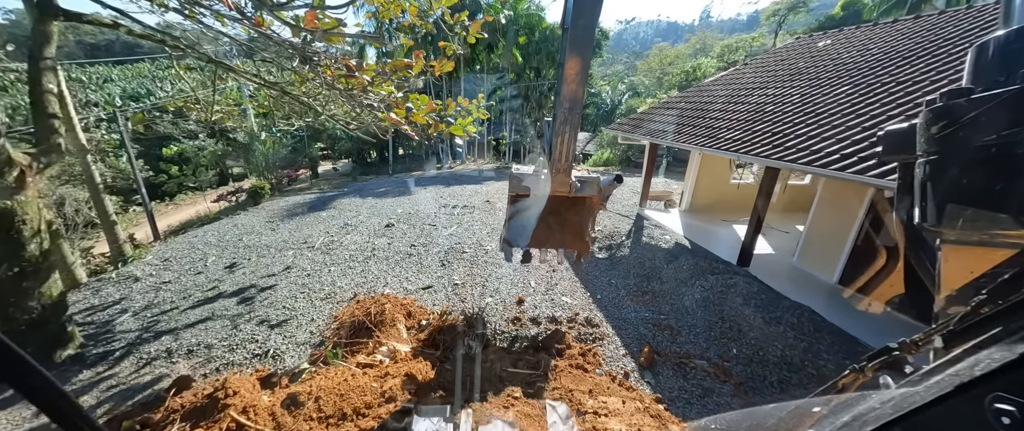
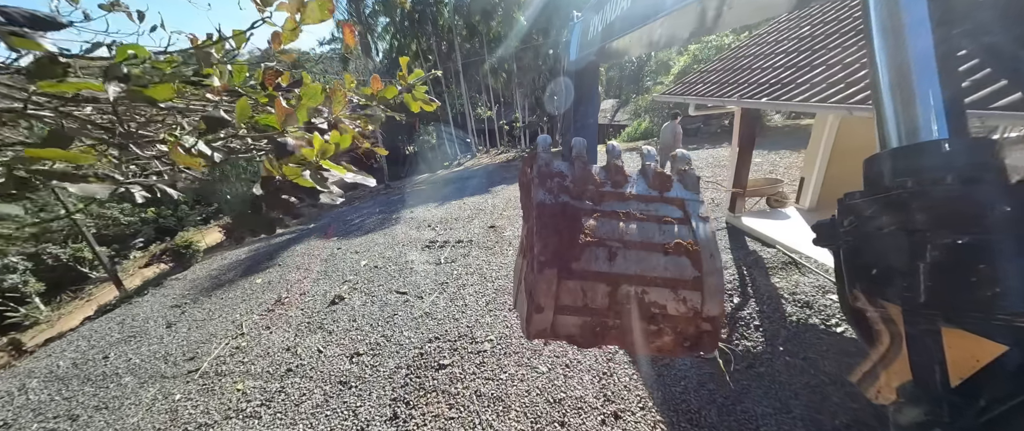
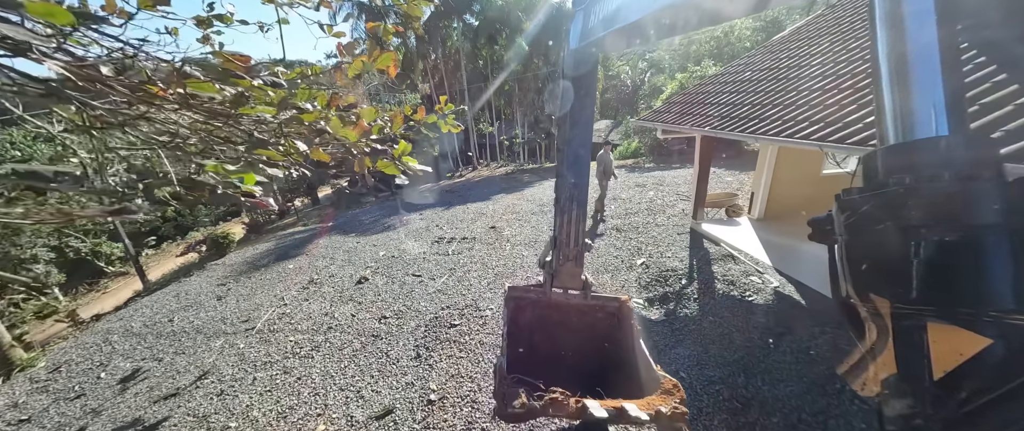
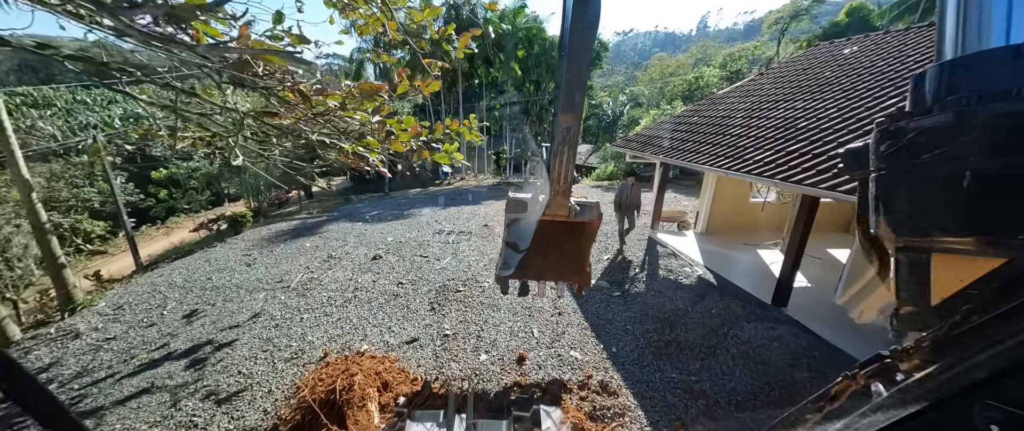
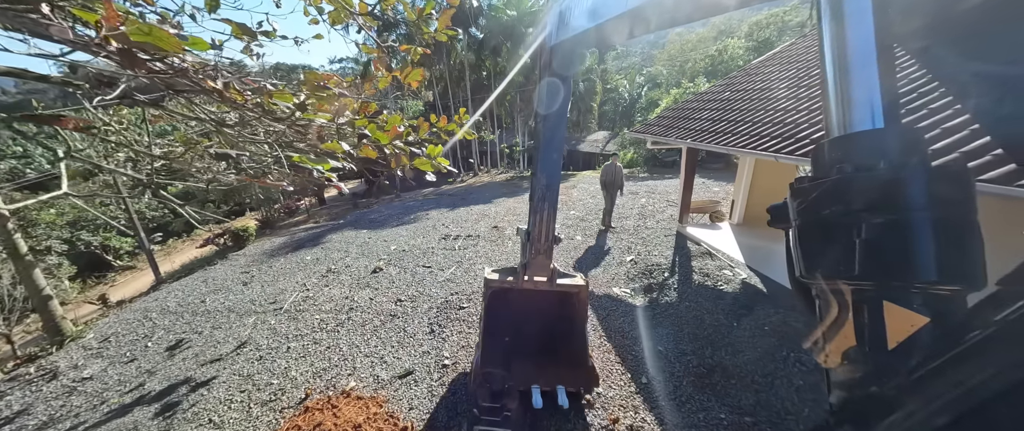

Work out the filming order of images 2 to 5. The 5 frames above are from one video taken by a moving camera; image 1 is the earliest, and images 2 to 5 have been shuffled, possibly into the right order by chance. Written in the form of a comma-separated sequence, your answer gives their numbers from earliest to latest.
4, 5, 3, 2
